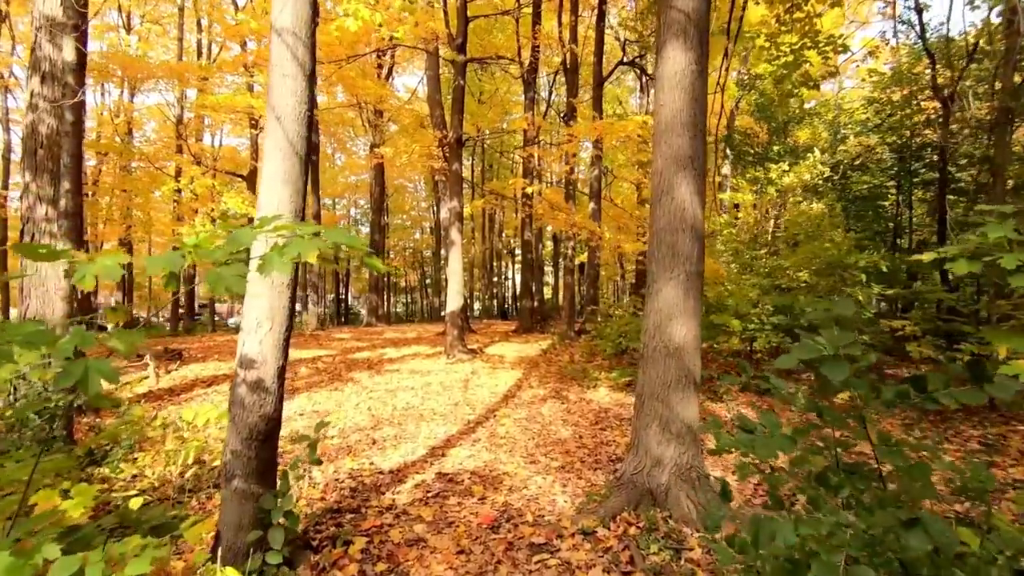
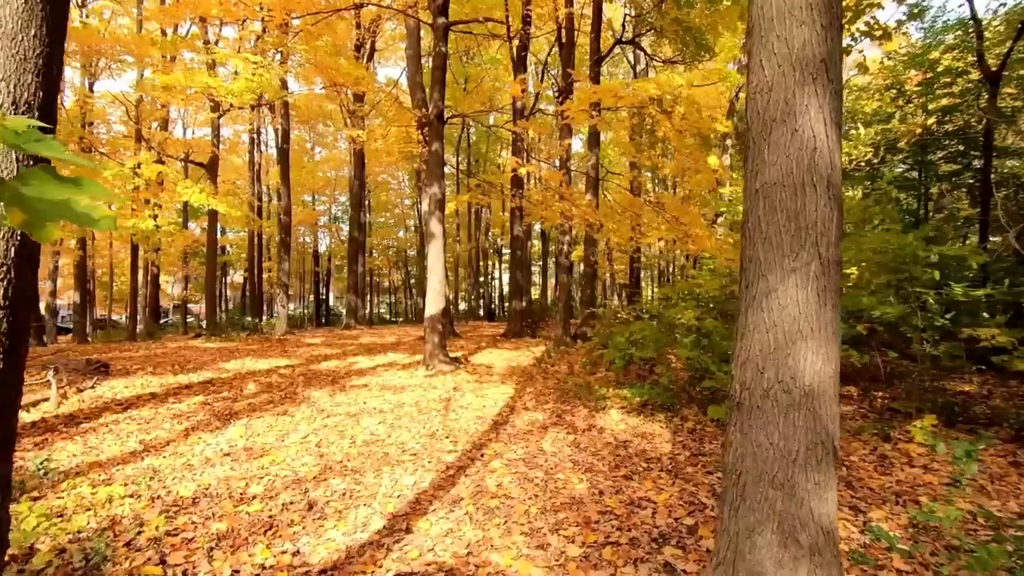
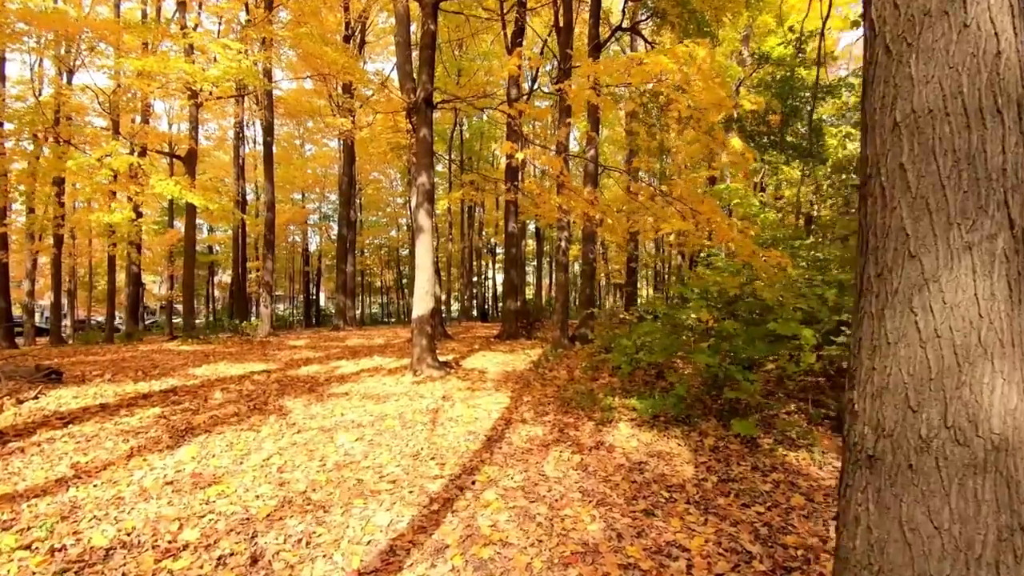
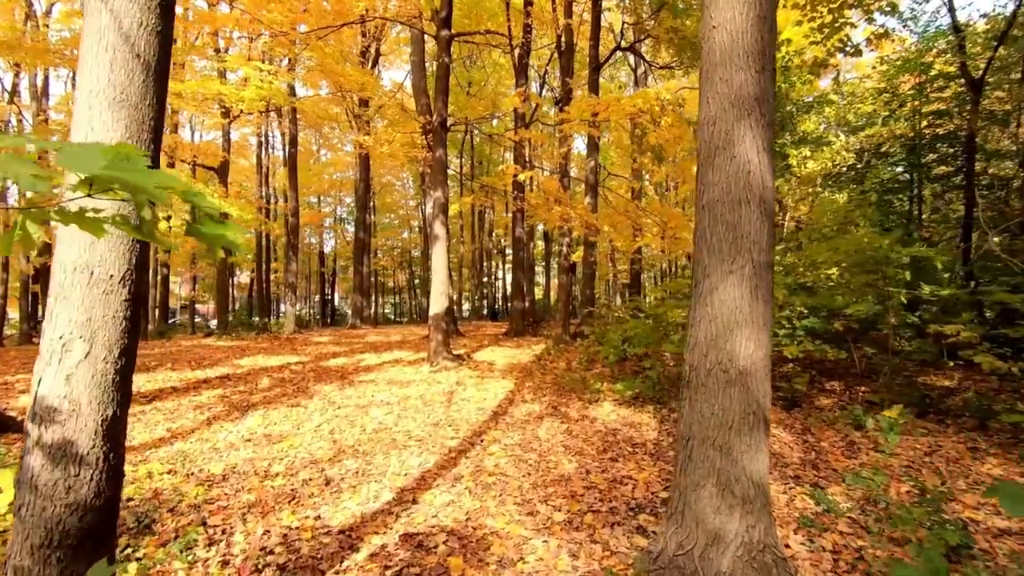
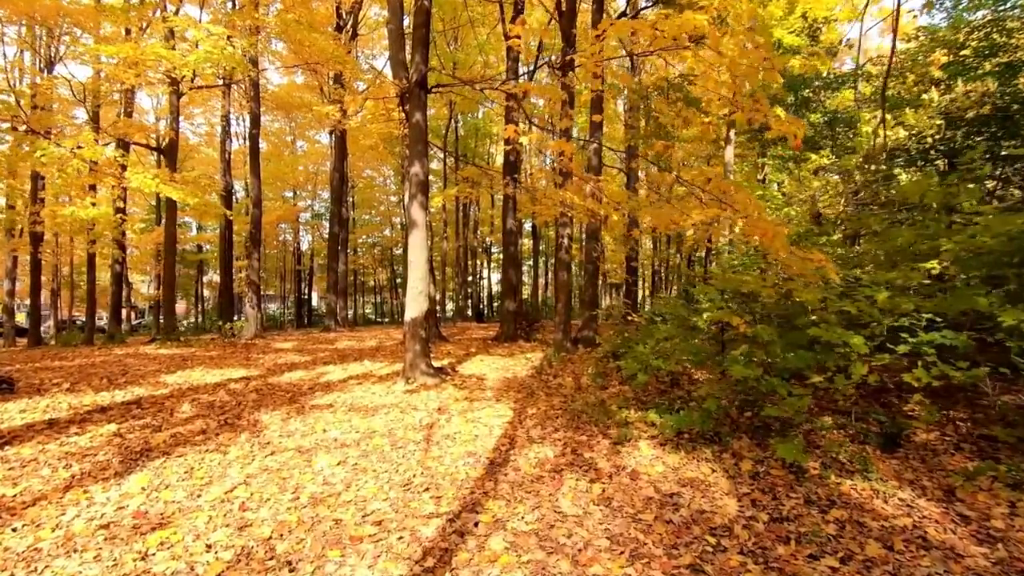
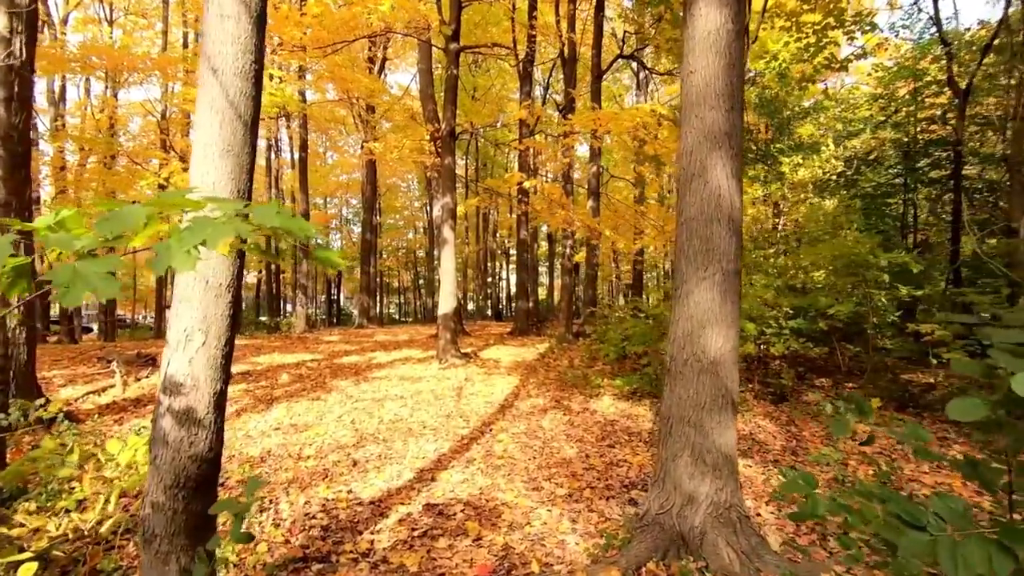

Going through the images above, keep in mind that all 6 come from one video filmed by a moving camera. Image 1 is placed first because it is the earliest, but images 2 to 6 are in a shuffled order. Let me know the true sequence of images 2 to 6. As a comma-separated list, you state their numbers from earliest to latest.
6, 4, 2, 3, 5
